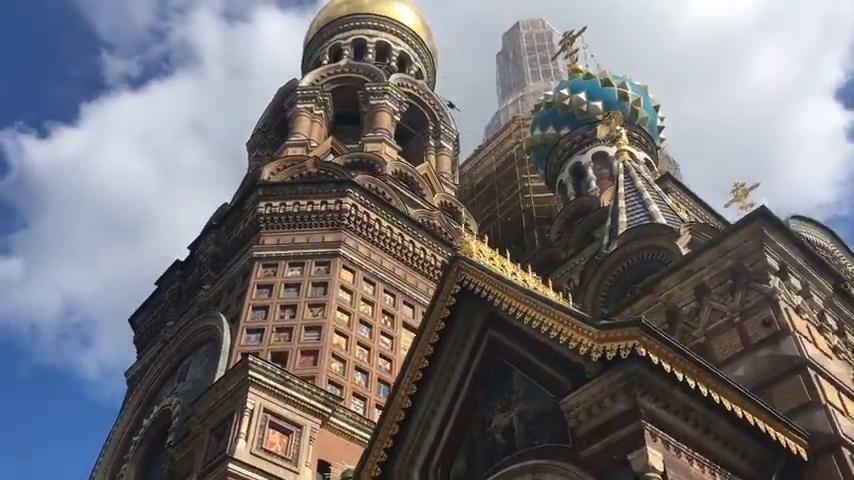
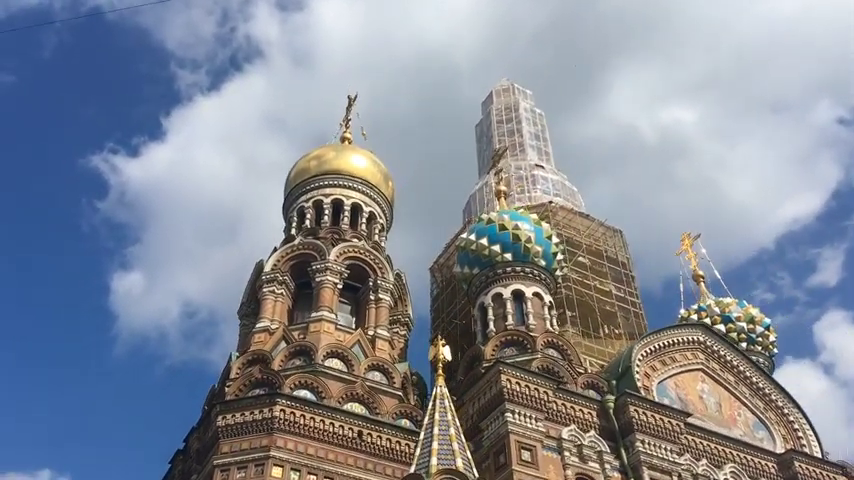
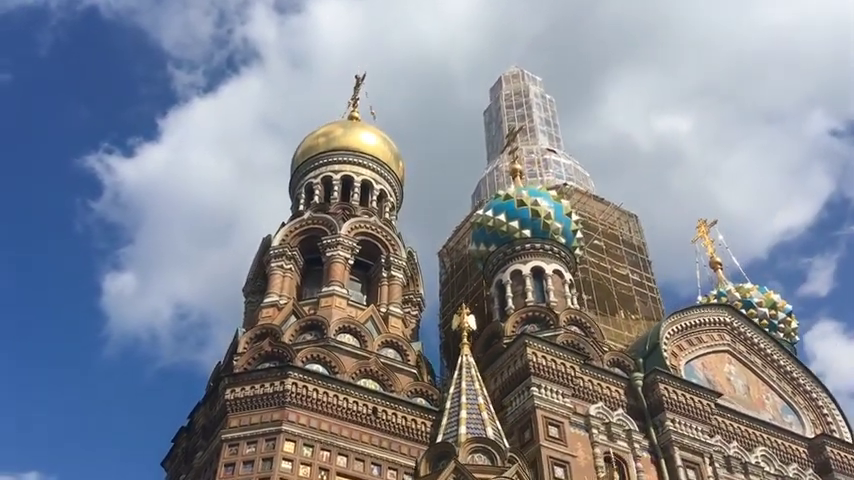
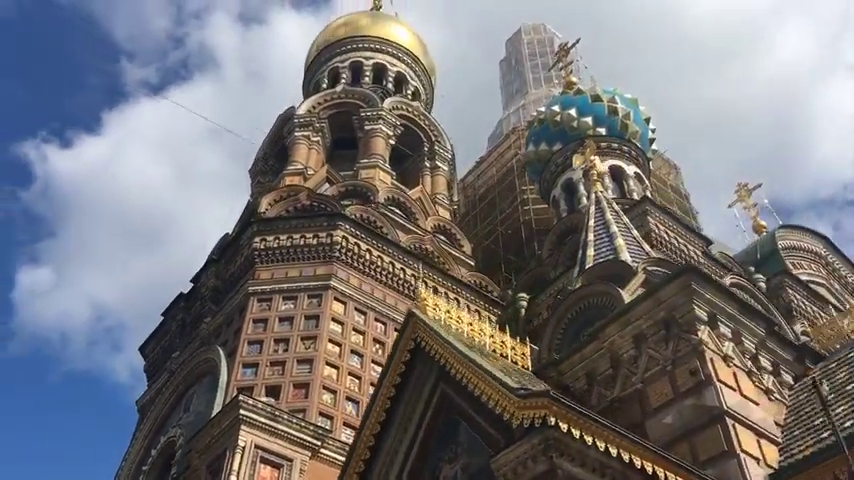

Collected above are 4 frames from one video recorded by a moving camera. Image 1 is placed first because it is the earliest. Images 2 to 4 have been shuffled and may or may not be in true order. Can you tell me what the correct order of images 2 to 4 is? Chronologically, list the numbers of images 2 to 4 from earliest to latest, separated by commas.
4, 3, 2
